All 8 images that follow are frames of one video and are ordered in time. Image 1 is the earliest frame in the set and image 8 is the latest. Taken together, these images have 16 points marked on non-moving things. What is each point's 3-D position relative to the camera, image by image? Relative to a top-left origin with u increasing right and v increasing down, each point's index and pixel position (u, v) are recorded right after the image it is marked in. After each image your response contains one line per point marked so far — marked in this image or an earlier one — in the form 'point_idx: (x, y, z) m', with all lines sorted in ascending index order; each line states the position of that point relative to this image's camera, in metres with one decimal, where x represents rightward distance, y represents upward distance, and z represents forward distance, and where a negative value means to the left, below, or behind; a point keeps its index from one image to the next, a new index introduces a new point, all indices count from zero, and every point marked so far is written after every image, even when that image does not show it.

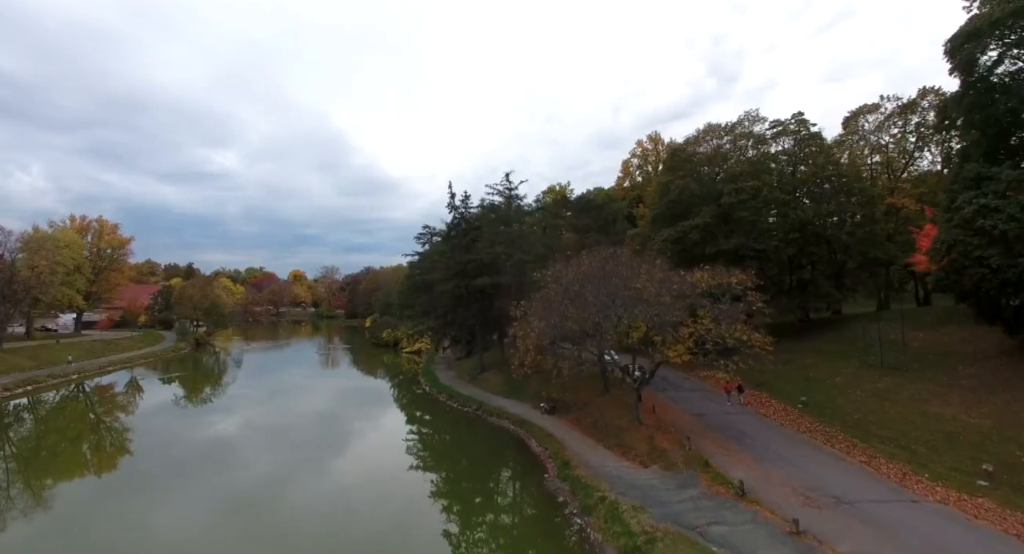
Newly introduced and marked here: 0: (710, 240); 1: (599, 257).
0: (+6.7, +1.2, +17.8) m
1: (+2.6, +0.4, +15.2) m
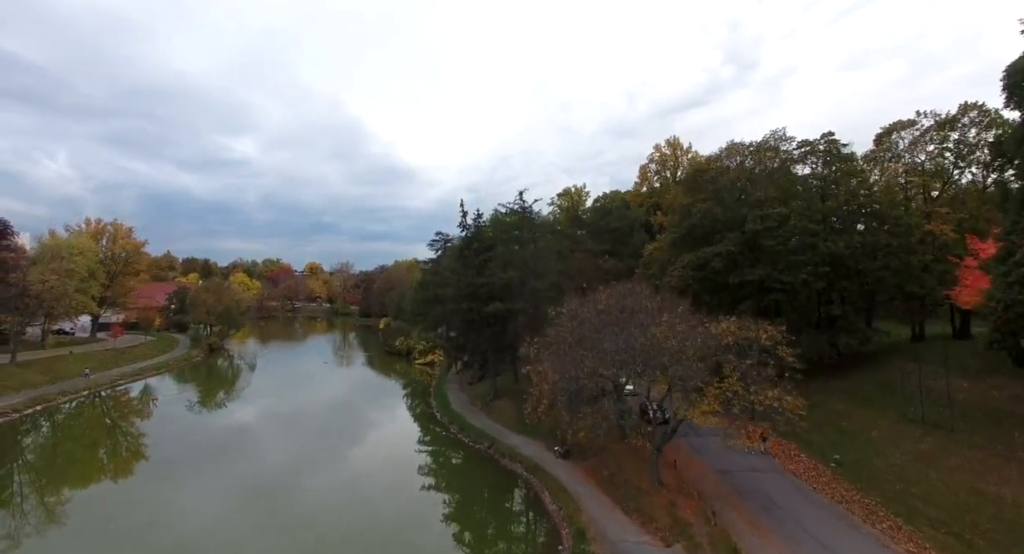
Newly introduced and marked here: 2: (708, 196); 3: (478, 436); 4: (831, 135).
0: (+7.2, +0.2, +16.9) m
1: (+3.0, -0.6, +14.4) m
2: (+6.9, +2.7, +18.2) m
3: (-1.2, -6.2, +19.9) m
4: (+11.2, +4.8, +18.5) m
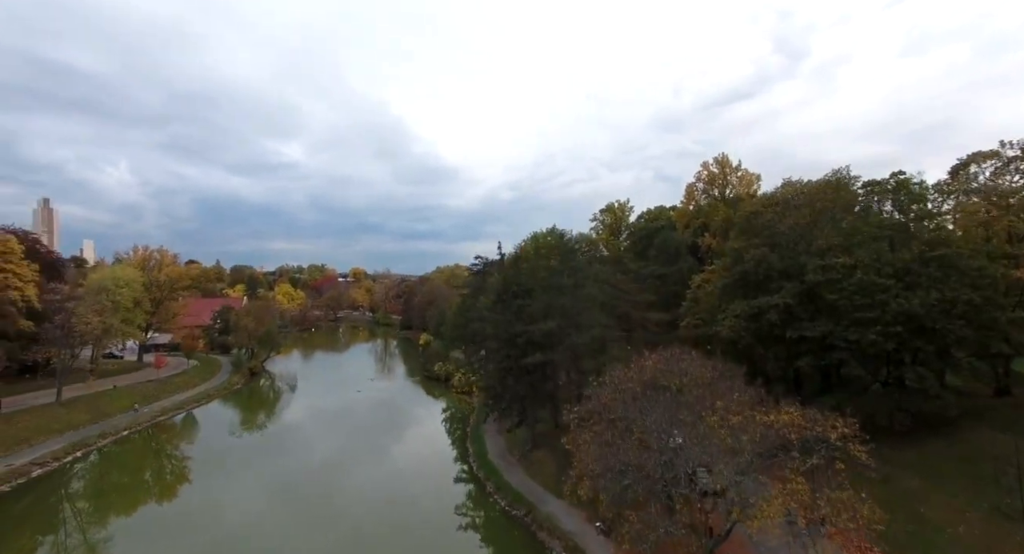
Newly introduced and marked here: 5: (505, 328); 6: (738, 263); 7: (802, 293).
0: (+8.2, -1.3, +15.4) m
1: (+3.8, -2.2, +13.1) m
2: (+8.0, +1.1, +16.7) m
3: (+0.1, -7.8, +18.9) m
4: (+12.3, +3.3, +16.7) m
5: (-0.1, -2.0, +19.8) m
6: (+7.5, +0.4, +17.4) m
7: (+8.4, -0.5, +15.3) m
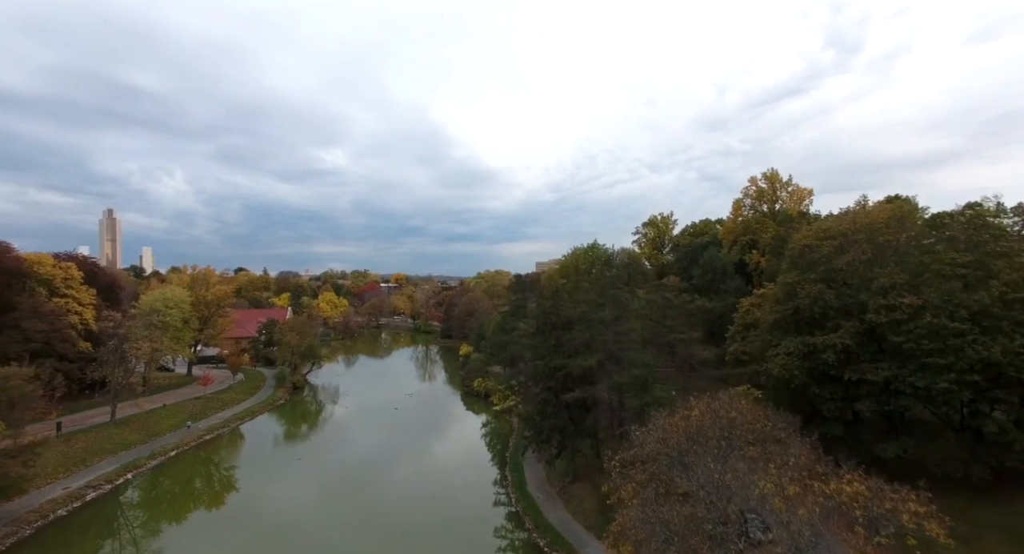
0: (+9.2, -2.3, +14.3) m
1: (+4.7, -3.2, +12.3) m
2: (+9.0, +0.1, +15.6) m
3: (+1.4, -8.9, +18.3) m
4: (+13.3, +2.3, +15.3) m
5: (+1.2, -3.1, +19.2) m
6: (+8.6, -0.7, +16.3) m
7: (+9.4, -1.5, +14.2) m
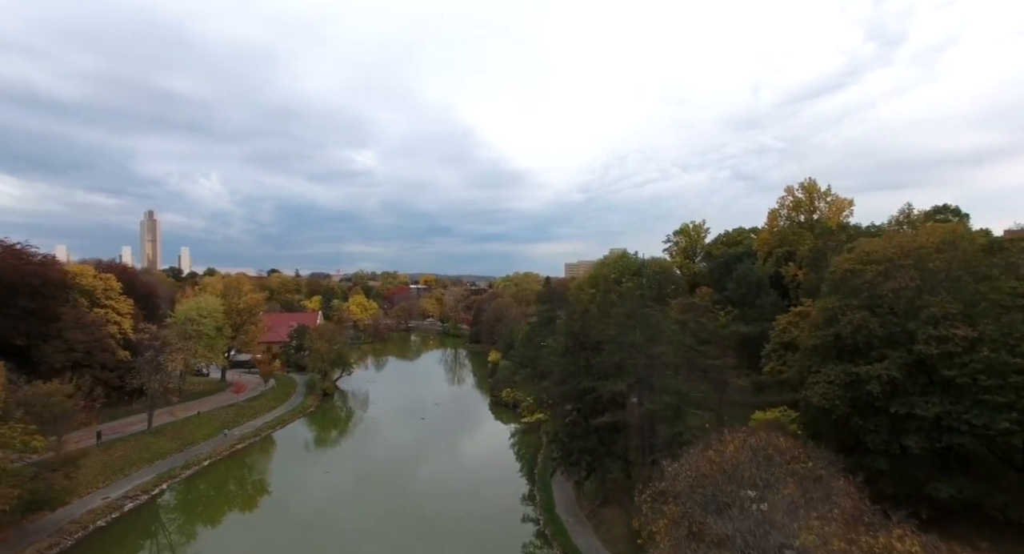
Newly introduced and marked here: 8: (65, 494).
0: (+9.9, -3.0, +13.5) m
1: (+5.3, -3.8, +11.8) m
2: (+9.8, -0.6, +14.8) m
3: (+2.3, -9.6, +17.9) m
4: (+14.1, +1.6, +14.3) m
5: (+2.2, -3.7, +18.9) m
6: (+9.4, -1.4, +15.6) m
7: (+10.1, -2.2, +13.4) m
8: (-16.4, -8.0, +19.4) m
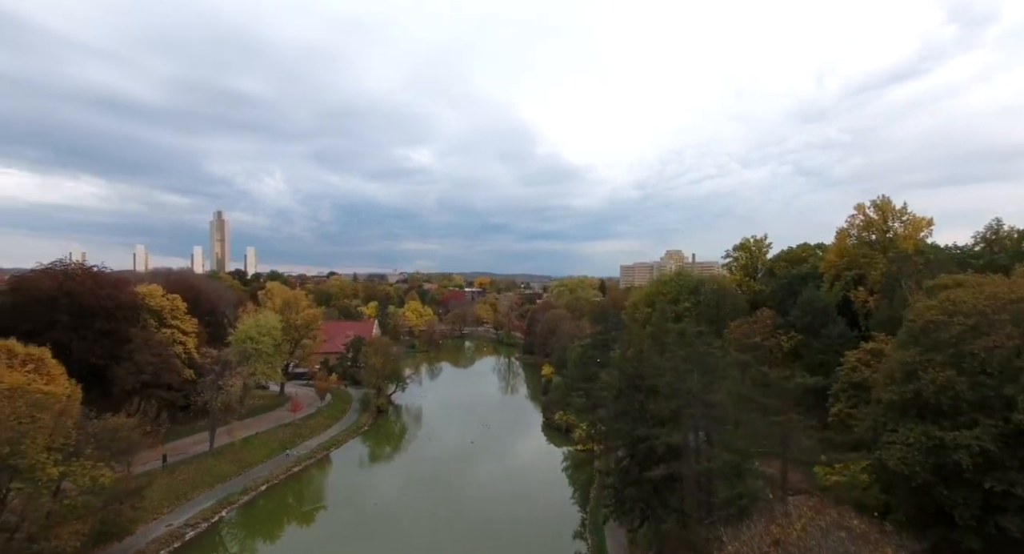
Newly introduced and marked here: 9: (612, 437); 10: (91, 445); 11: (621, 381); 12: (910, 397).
0: (+10.9, -4.3, +12.0) m
1: (+6.2, -5.2, +10.7) m
2: (+11.0, -1.9, +13.3) m
3: (+3.8, -11.0, +17.0) m
4: (+15.1, +0.3, +12.4) m
5: (+3.7, -5.1, +18.0) m
6: (+10.6, -2.7, +14.0) m
7: (+11.1, -3.5, +11.8) m
8: (-14.7, -9.5, +20.3) m
9: (+3.8, -6.0, +19.9) m
10: (-15.7, -6.3, +19.8) m
11: (+4.0, -3.8, +19.3) m
12: (+10.4, -3.1, +13.7) m
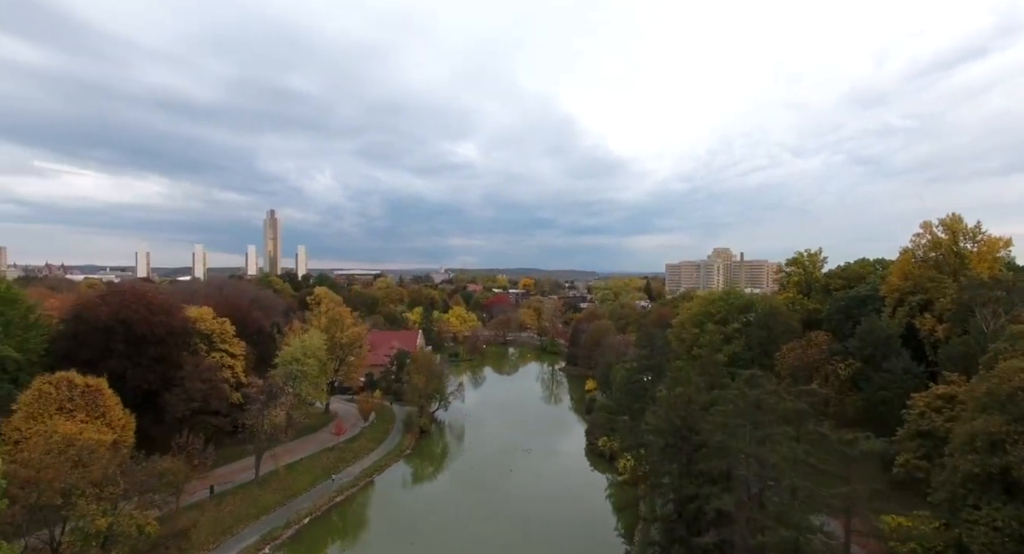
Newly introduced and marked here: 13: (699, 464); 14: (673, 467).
0: (+11.5, -5.7, +10.4) m
1: (+6.8, -6.7, +9.5) m
2: (+11.7, -3.3, +11.7) m
3: (+5.0, -12.5, +16.0) m
4: (+15.7, -1.0, +10.5) m
5: (+4.9, -6.7, +17.0) m
6: (+11.4, -4.1, +12.5) m
7: (+11.7, -4.9, +10.2) m
8: (-13.2, -11.3, +20.7) m
9: (+5.1, -7.6, +18.9) m
10: (-14.3, -8.1, +20.3) m
11: (+5.3, -5.3, +18.2) m
12: (+11.2, -4.5, +12.1) m
13: (+5.6, -5.9, +16.8) m
14: (+5.0, -6.3, +17.4) m
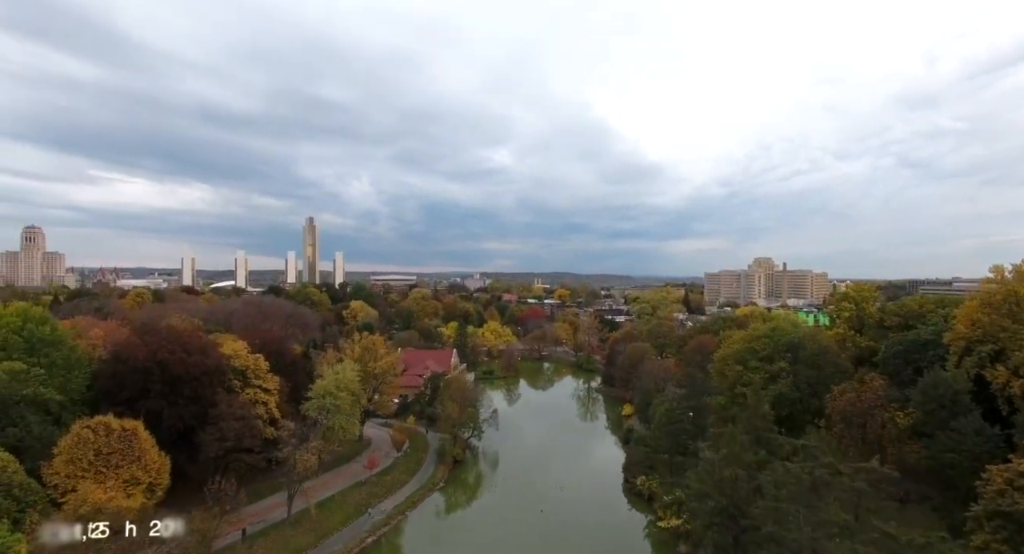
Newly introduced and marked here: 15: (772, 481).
0: (+12.0, -7.6, +8.6) m
1: (+7.2, -8.6, +8.0) m
2: (+12.2, -5.3, +10.0) m
3: (+5.9, -14.6, +14.5) m
4: (+16.2, -2.9, +8.5) m
5: (+5.8, -8.7, +15.6) m
6: (+12.0, -6.1, +10.8) m
7: (+12.2, -6.8, +8.5) m
8: (-12.0, -13.5, +20.5) m
9: (+6.1, -9.7, +17.5) m
10: (-13.2, -10.3, +20.2) m
11: (+6.2, -7.4, +16.9) m
12: (+11.8, -6.5, +10.4) m
13: (+6.5, -7.9, +15.4) m
14: (+5.9, -8.4, +16.1) m
15: (+8.1, -6.4, +17.2) m
